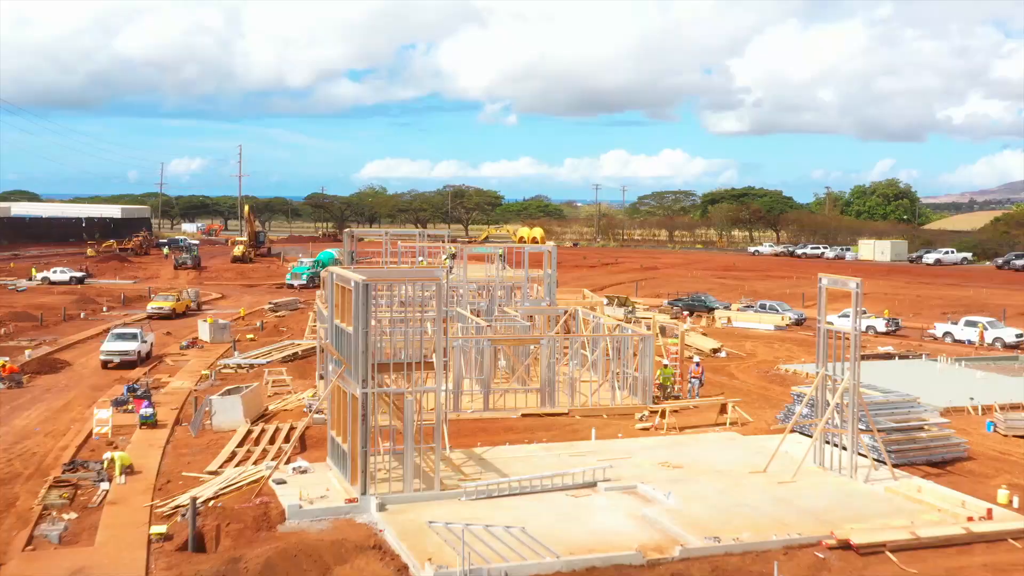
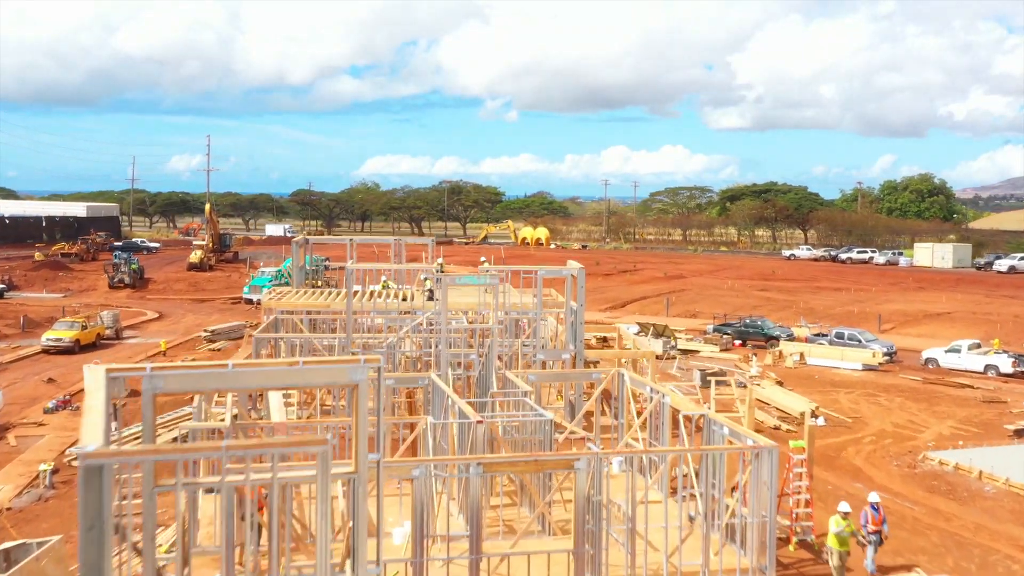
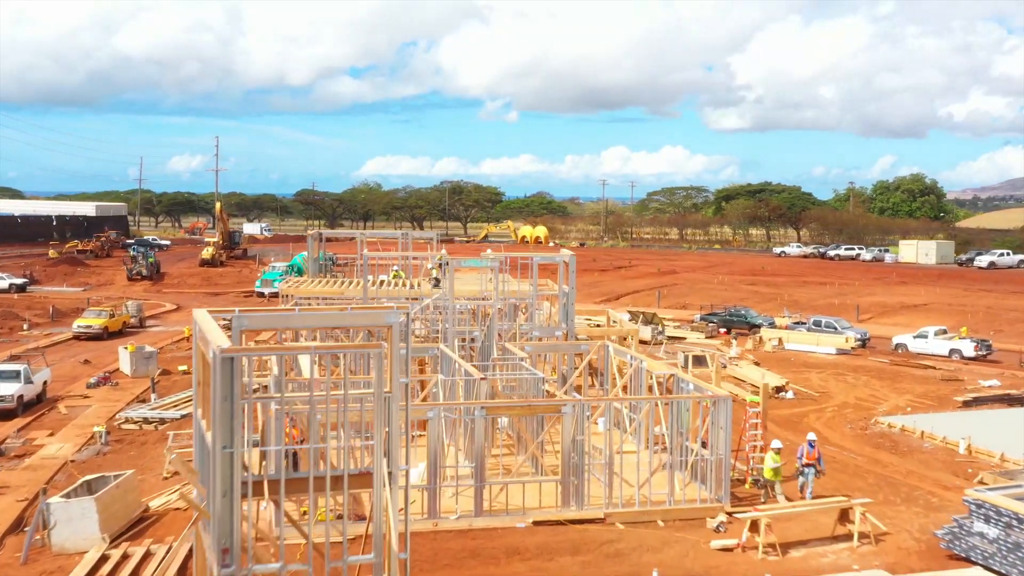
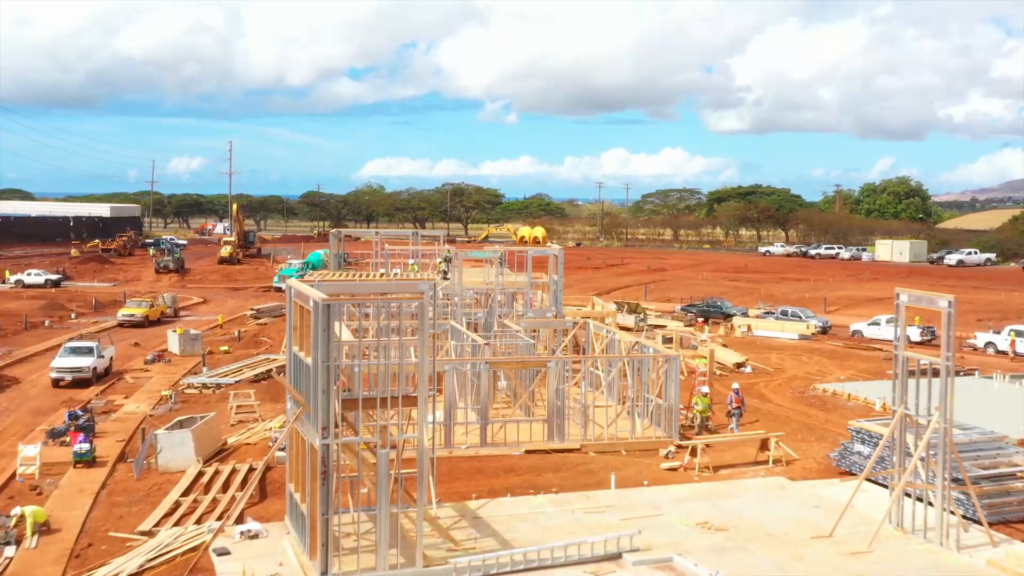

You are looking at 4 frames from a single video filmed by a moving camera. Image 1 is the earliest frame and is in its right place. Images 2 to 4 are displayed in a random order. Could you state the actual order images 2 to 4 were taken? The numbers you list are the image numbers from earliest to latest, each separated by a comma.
4, 3, 2
